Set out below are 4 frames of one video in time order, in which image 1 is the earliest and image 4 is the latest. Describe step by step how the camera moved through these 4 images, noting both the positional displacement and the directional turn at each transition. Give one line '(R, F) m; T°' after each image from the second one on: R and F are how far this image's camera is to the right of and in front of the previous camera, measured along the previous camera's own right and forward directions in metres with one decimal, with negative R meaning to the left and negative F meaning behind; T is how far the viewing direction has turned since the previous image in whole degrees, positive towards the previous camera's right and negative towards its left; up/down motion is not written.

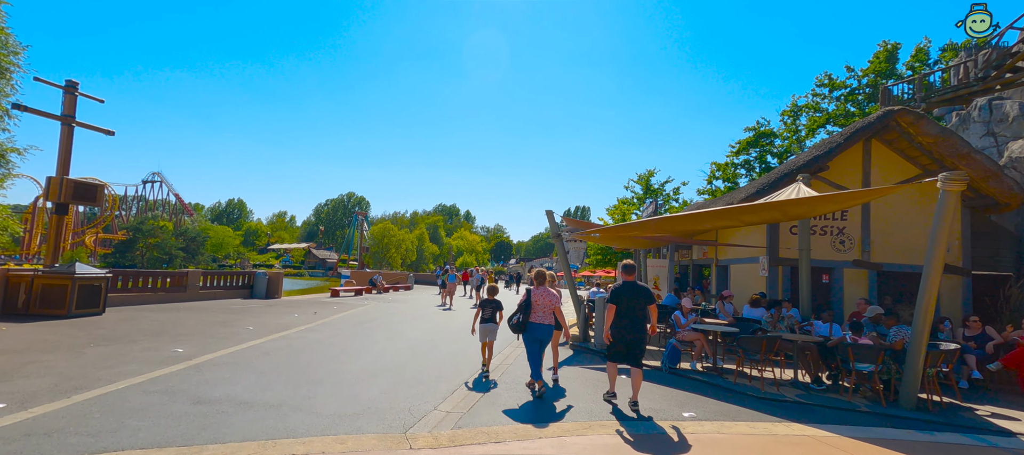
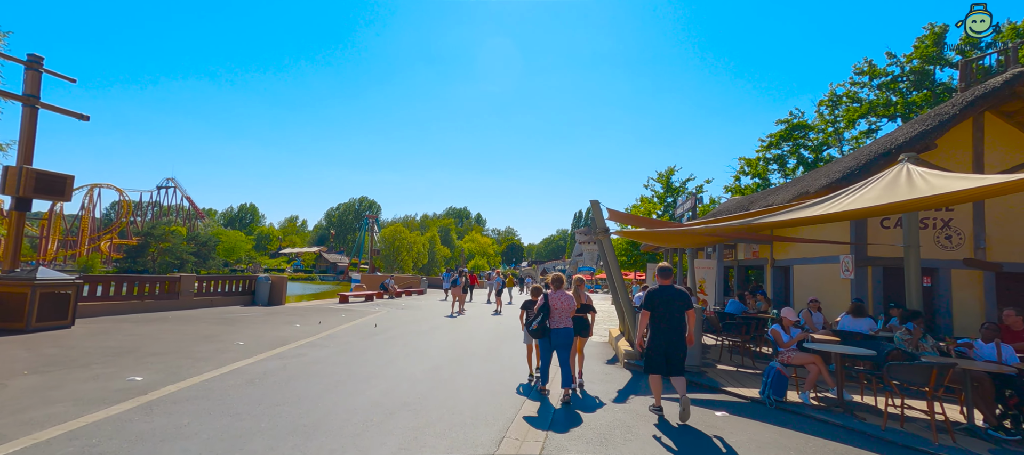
(-0.5, +1.6) m; -1°
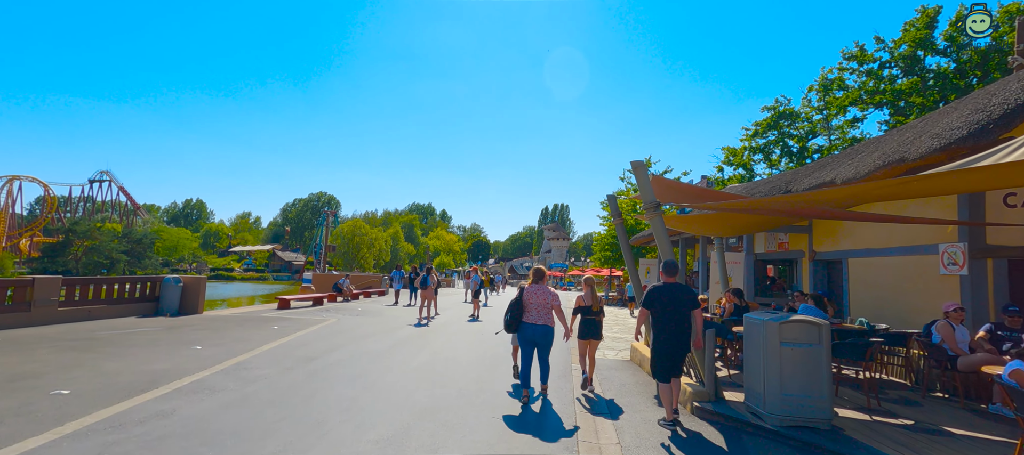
(-0.5, +2.9) m; +4°
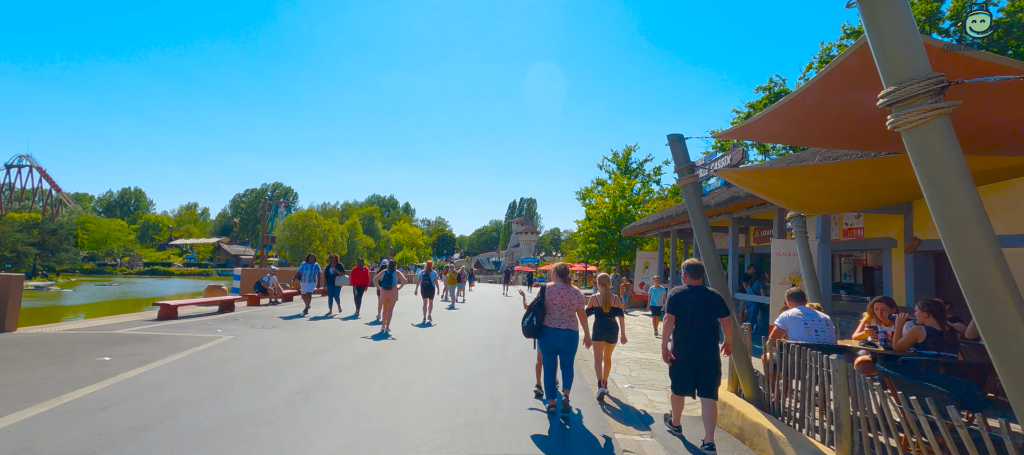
(-0.3, +3.7) m; +4°
